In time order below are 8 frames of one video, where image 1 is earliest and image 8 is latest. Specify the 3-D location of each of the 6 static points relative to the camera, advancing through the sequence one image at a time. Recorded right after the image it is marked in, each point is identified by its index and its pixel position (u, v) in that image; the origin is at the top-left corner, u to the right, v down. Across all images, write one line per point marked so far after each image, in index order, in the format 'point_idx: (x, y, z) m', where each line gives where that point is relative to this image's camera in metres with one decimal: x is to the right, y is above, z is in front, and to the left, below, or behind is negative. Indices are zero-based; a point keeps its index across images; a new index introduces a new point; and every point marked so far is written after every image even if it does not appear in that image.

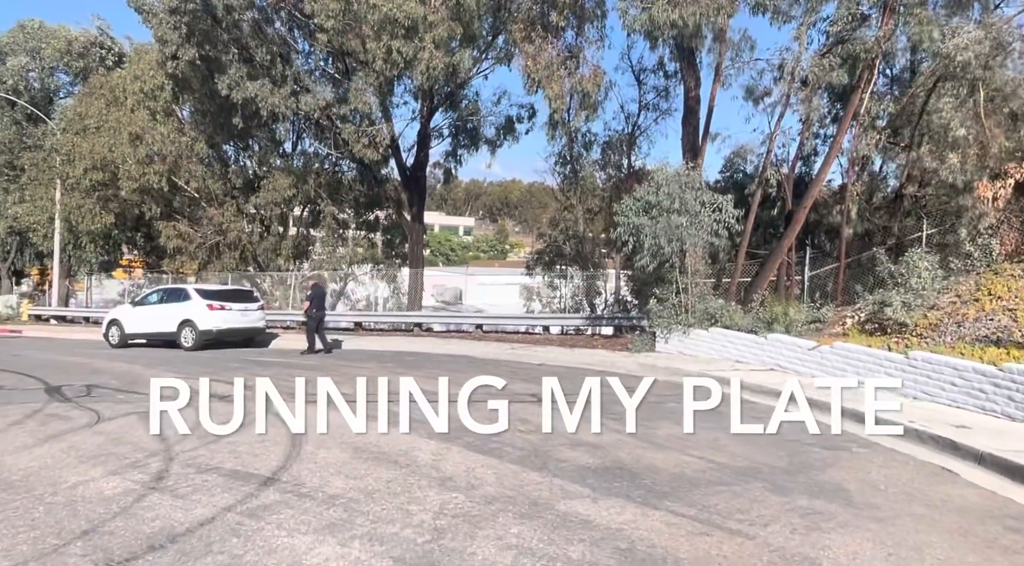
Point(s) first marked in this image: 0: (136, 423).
0: (-4.3, -1.6, +7.9) m
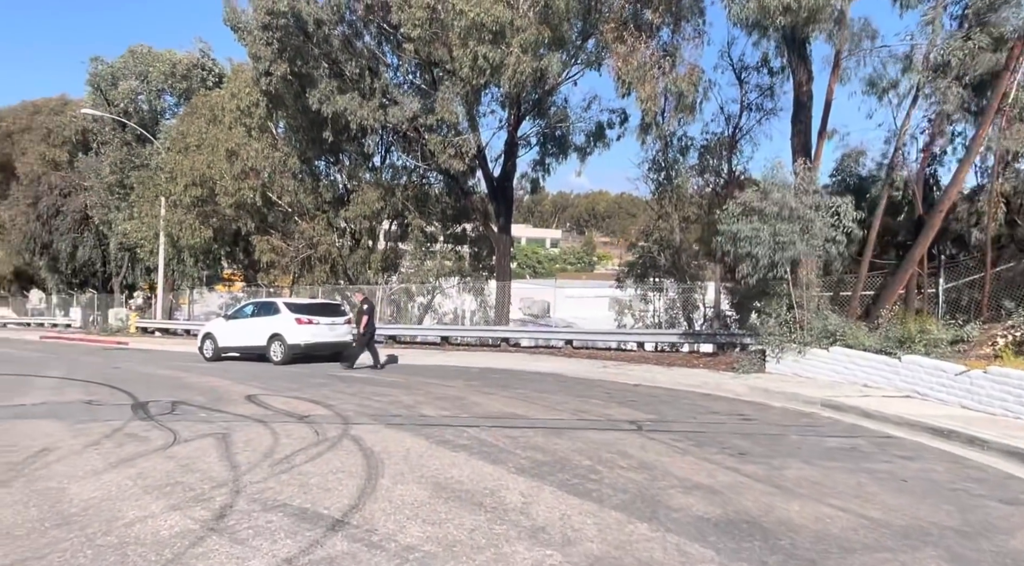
0: (-3.3, -1.8, +7.5) m
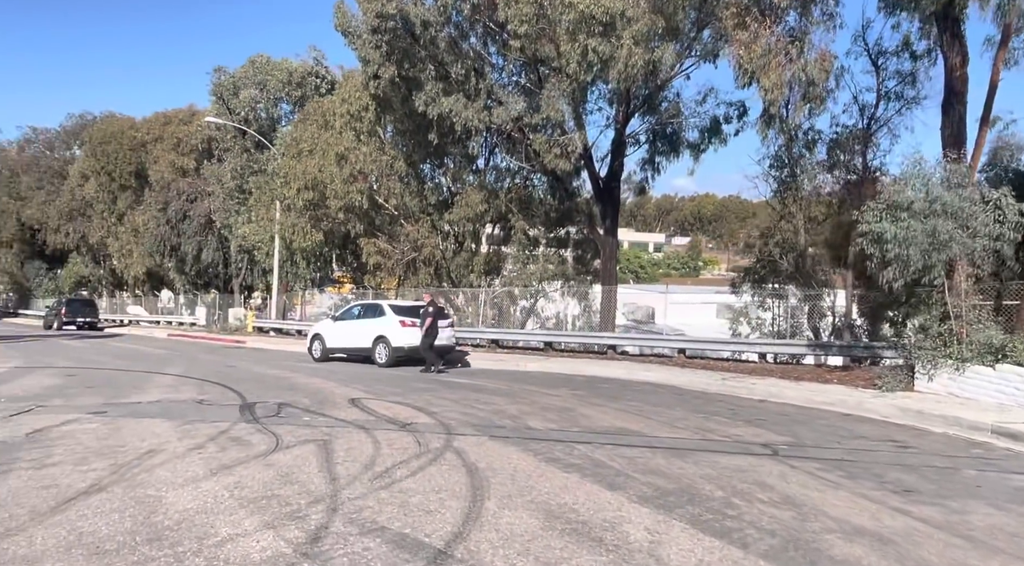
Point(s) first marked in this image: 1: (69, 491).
0: (-2.1, -1.8, +7.2) m
1: (-3.6, -1.7, +5.6) m
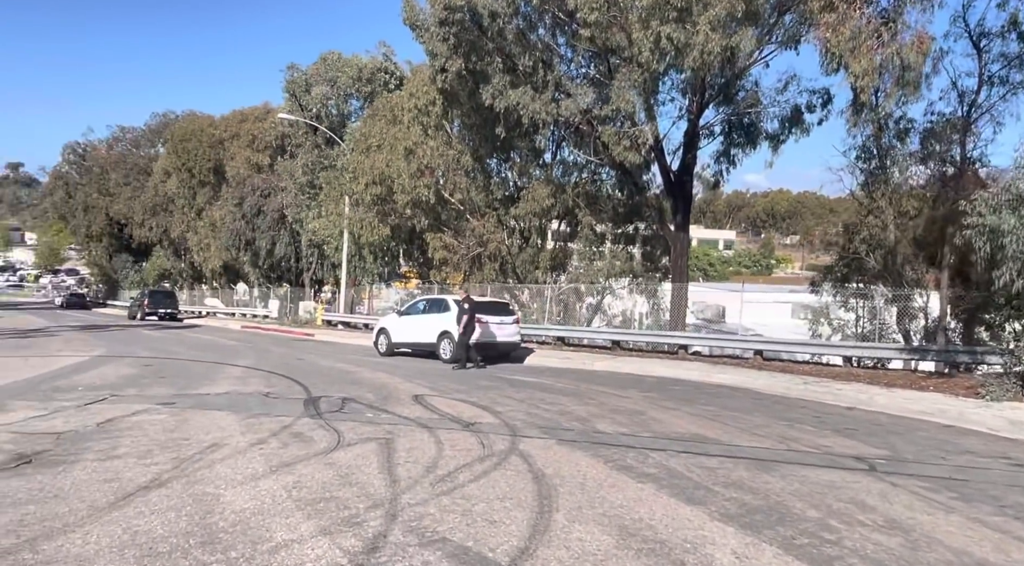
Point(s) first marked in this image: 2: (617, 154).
0: (-1.4, -1.7, +6.9) m
1: (-3.1, -1.6, +5.5) m
2: (+3.0, +3.7, +19.8) m
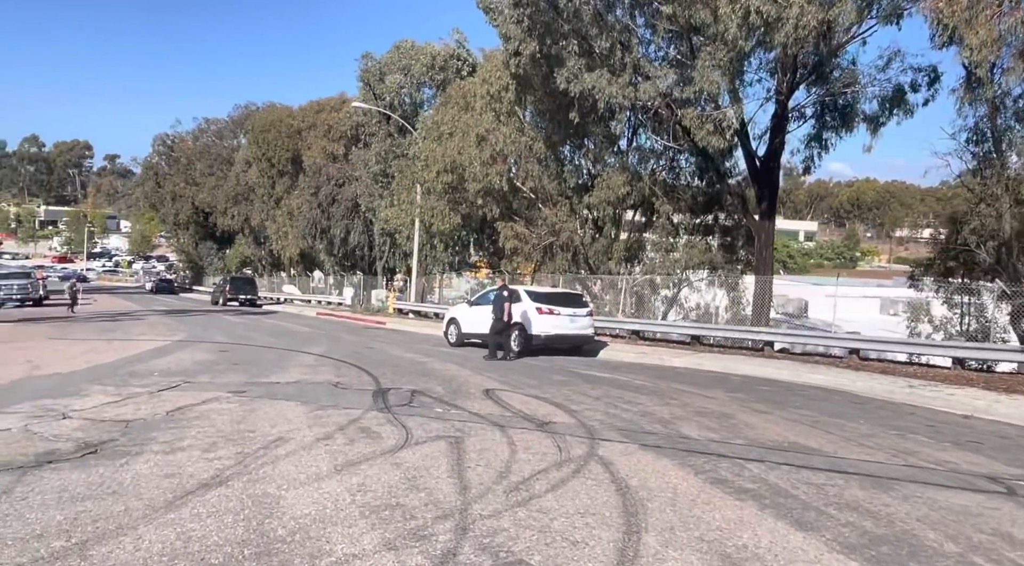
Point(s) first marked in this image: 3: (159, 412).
0: (-0.7, -1.6, +6.5) m
1: (-2.5, -1.5, +5.2) m
2: (+5.1, +3.9, +18.7) m
3: (-4.0, -1.5, +7.8) m
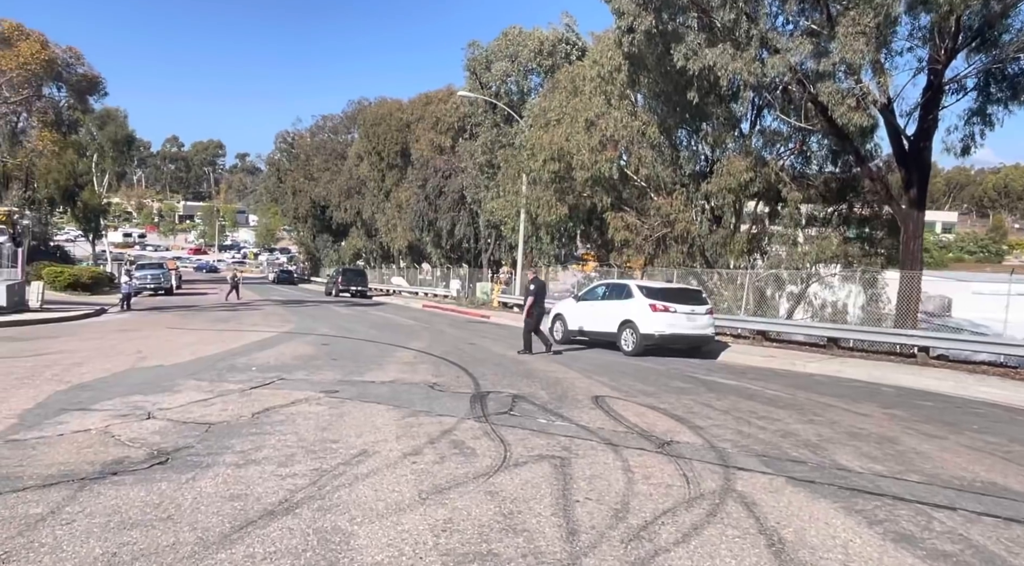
0: (+0.2, -1.6, +5.5) m
1: (-1.7, -1.5, +4.5) m
2: (+7.9, +4.0, +16.6) m
3: (-2.8, -1.4, +7.3) m
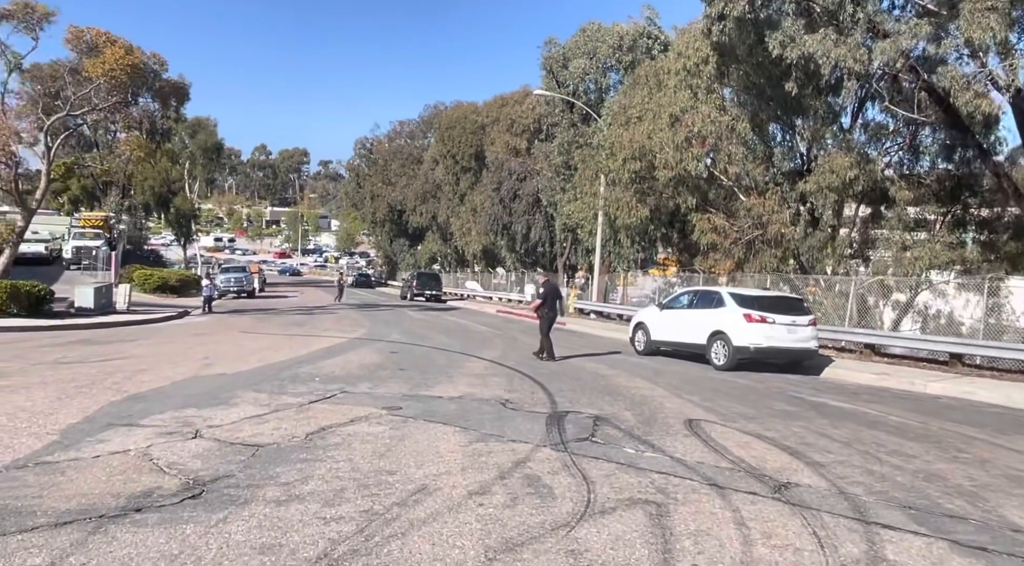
0: (+0.8, -1.7, +4.5) m
1: (-1.2, -1.5, +3.7) m
2: (+9.6, +3.9, +14.8) m
3: (-2.1, -1.5, +6.6) m
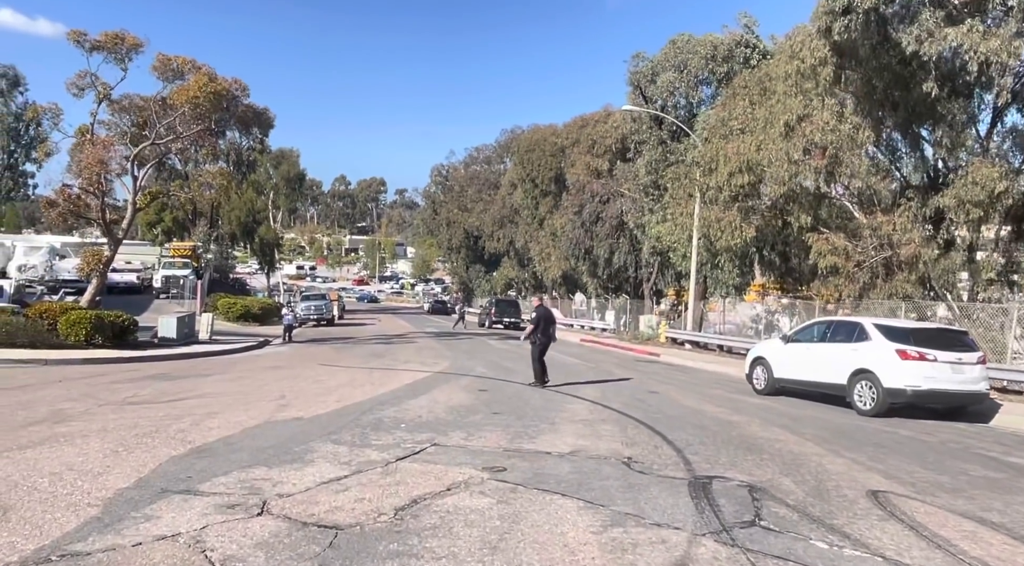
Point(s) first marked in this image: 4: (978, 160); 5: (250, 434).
0: (+1.7, -1.8, +2.8) m
1: (-0.4, -1.7, +2.3) m
2: (+11.5, +3.3, +12.4) m
3: (-1.0, -1.7, +5.3) m
4: (+10.9, +2.9, +16.0) m
5: (-2.9, -1.7, +7.7) m
